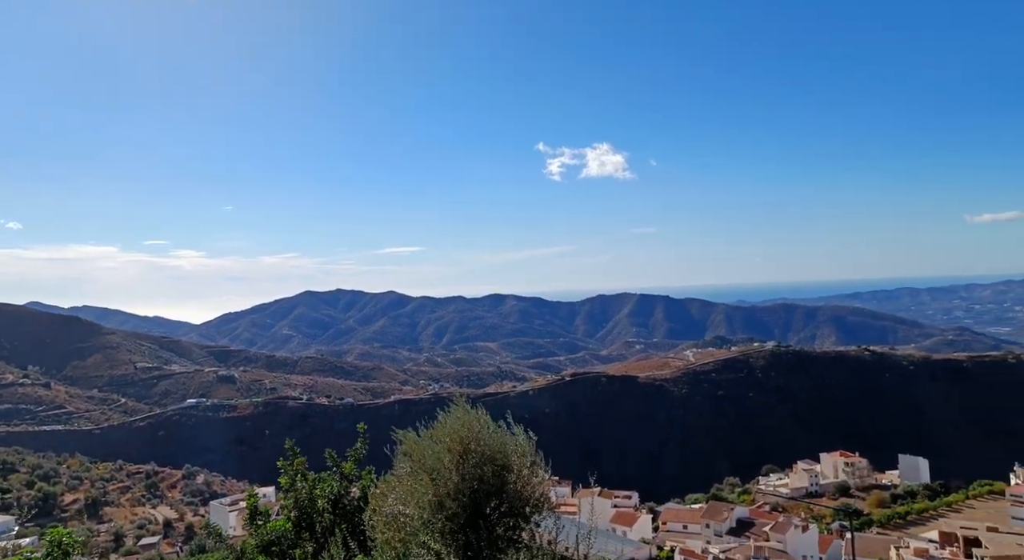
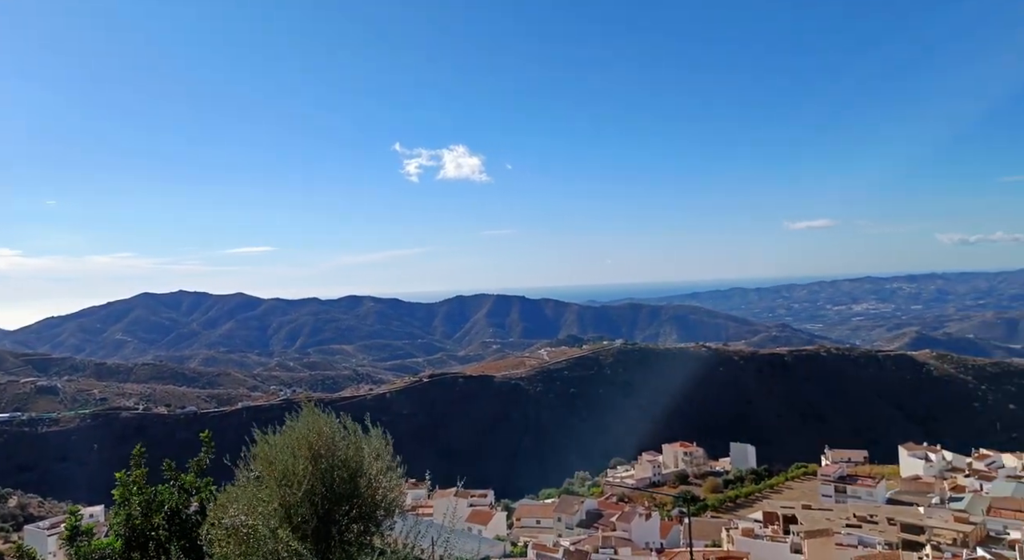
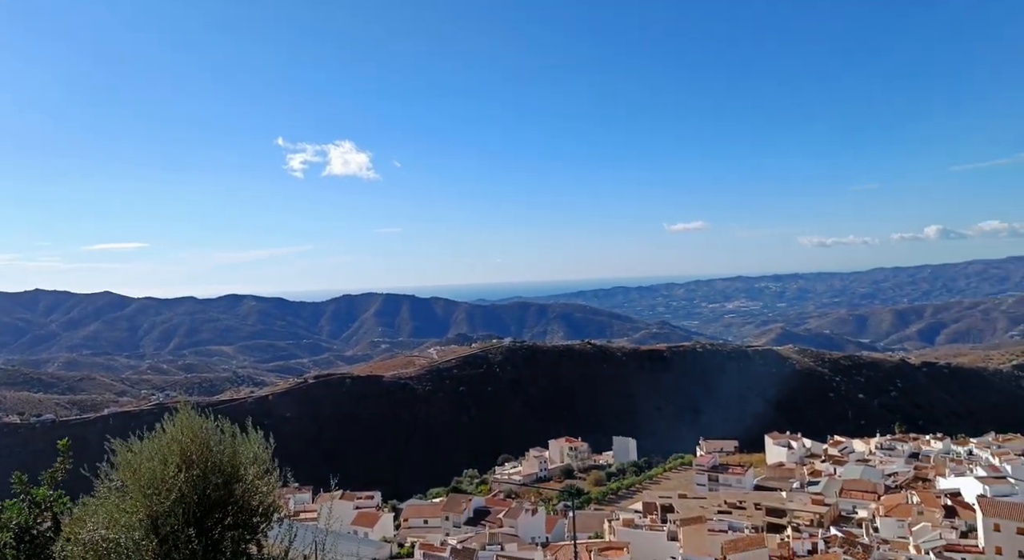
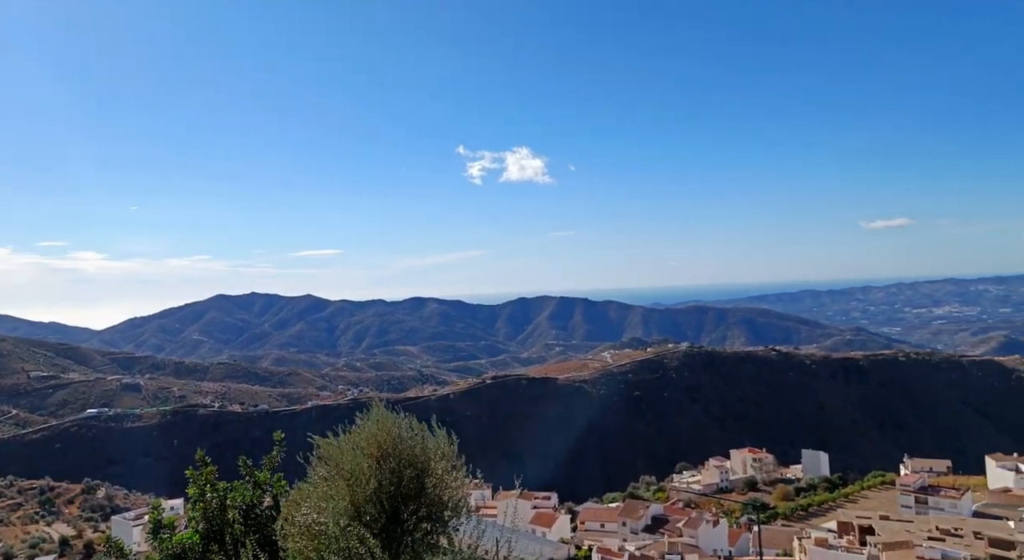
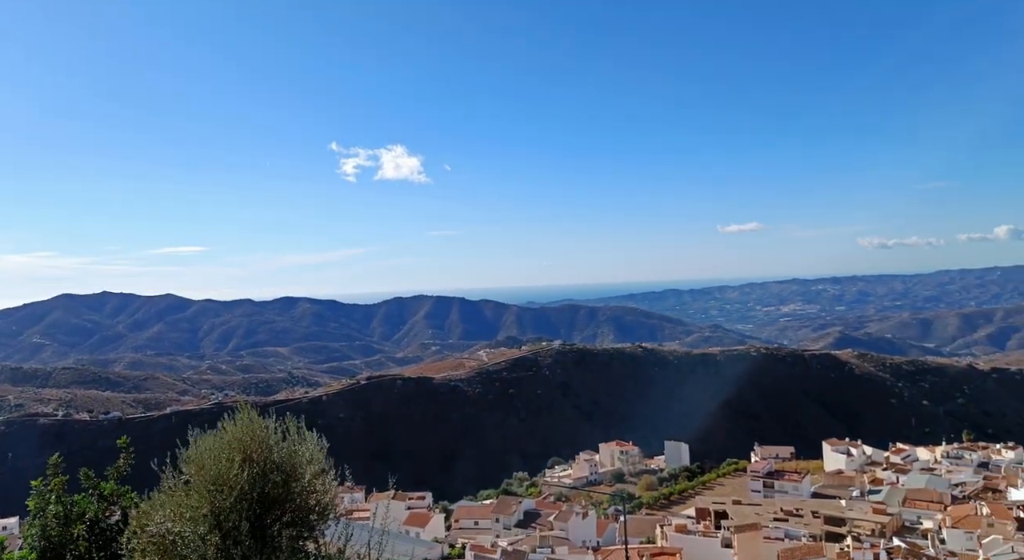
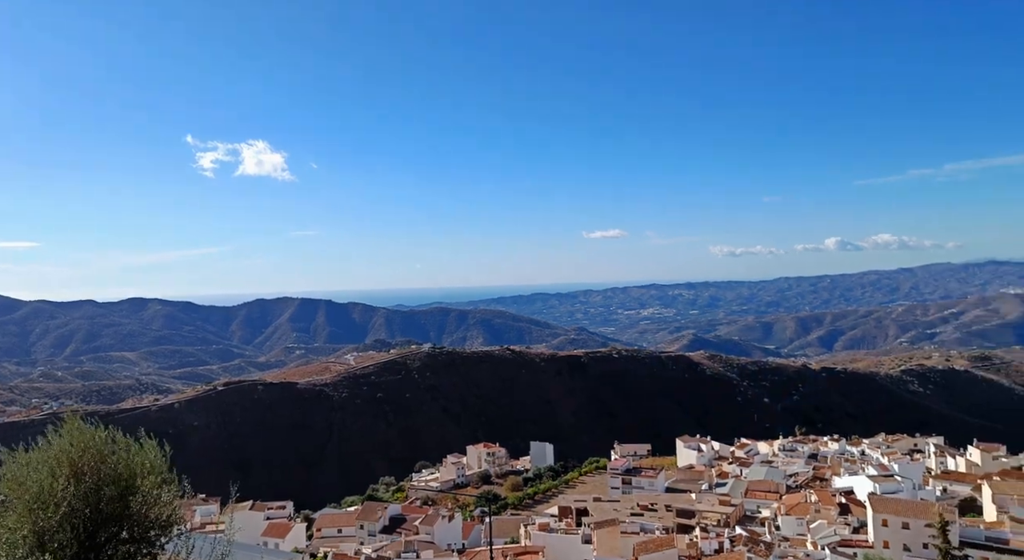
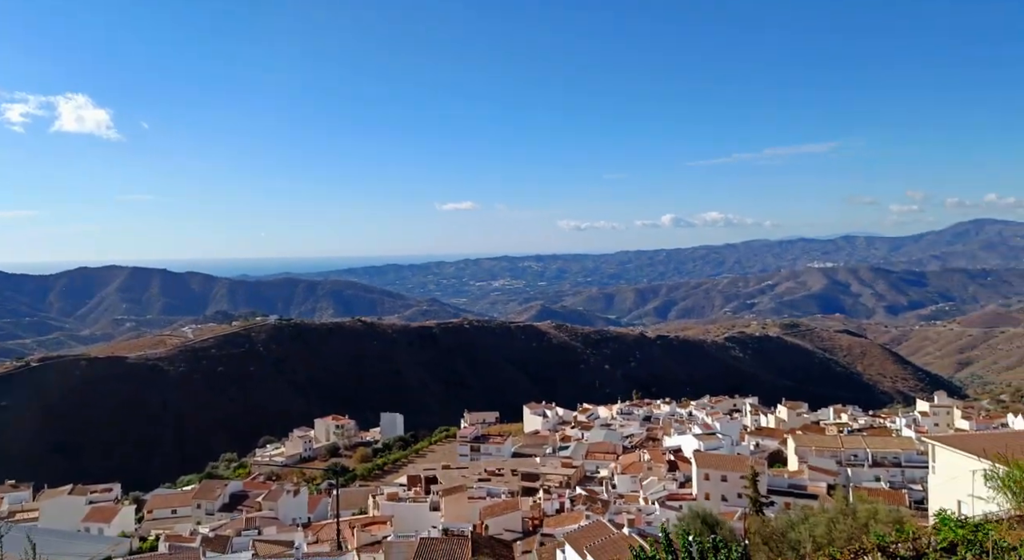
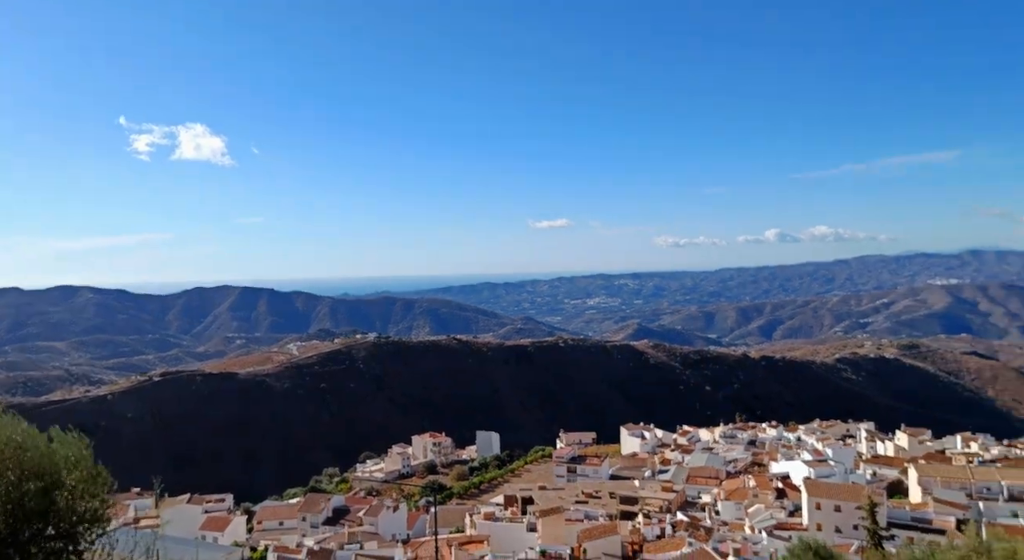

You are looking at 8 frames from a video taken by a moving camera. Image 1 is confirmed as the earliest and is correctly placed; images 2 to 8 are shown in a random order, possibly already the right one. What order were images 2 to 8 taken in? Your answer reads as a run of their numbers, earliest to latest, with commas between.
4, 2, 5, 3, 6, 8, 7
